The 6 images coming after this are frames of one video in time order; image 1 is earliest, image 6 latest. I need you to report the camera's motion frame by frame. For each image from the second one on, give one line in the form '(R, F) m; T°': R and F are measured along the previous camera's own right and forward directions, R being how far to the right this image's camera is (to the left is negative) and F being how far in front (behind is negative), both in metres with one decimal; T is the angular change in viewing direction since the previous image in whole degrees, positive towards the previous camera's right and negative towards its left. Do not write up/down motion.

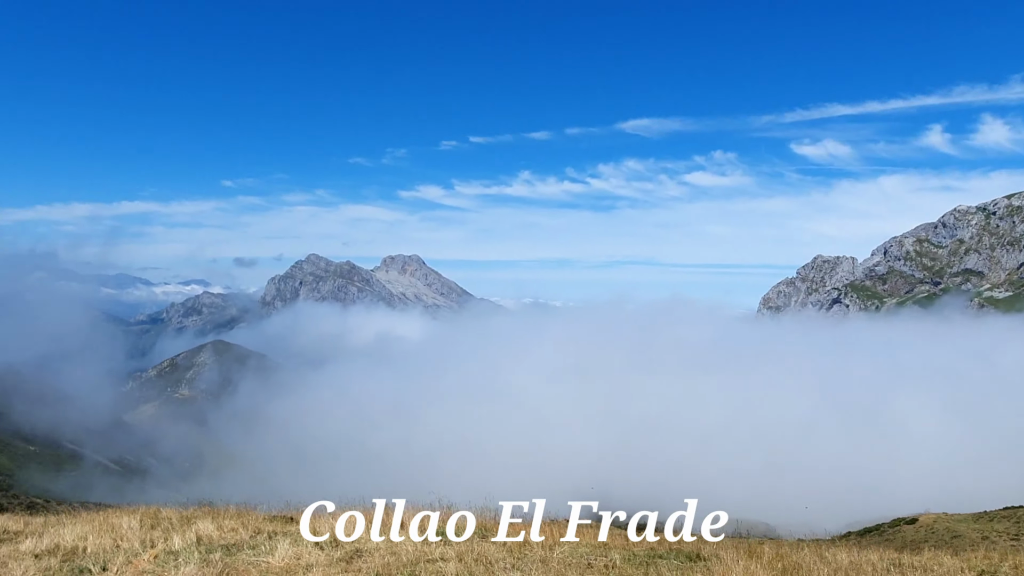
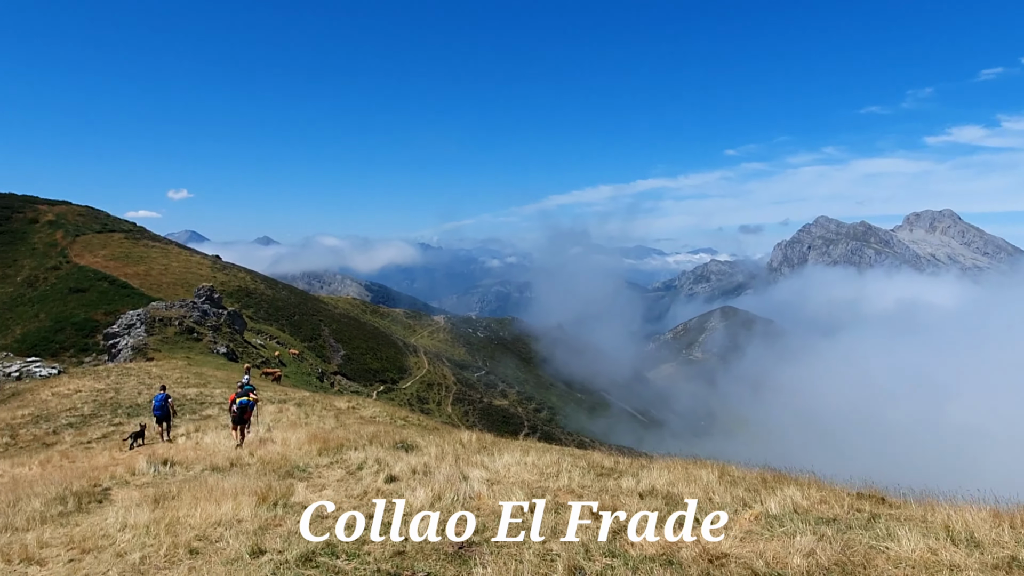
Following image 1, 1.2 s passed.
(-5.8, +0.9) m; -36°
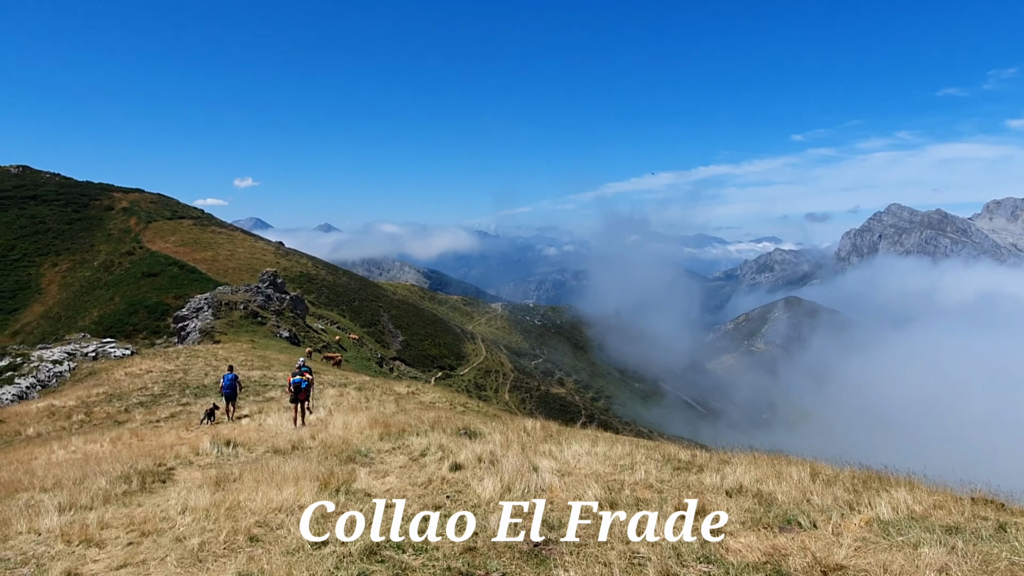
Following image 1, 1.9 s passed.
(-0.4, +0.7) m; -5°
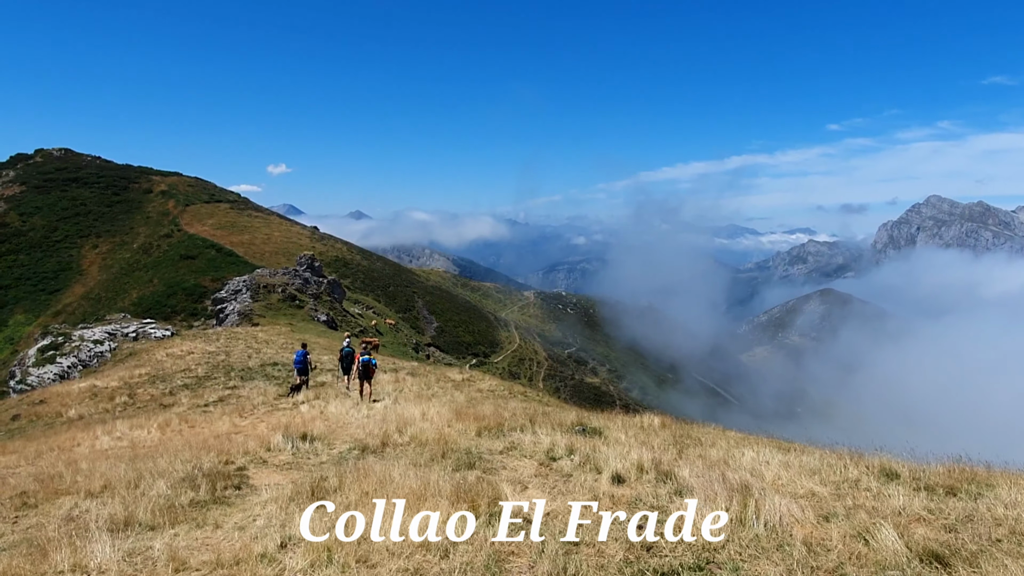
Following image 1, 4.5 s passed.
(-2.0, +2.1) m; -3°
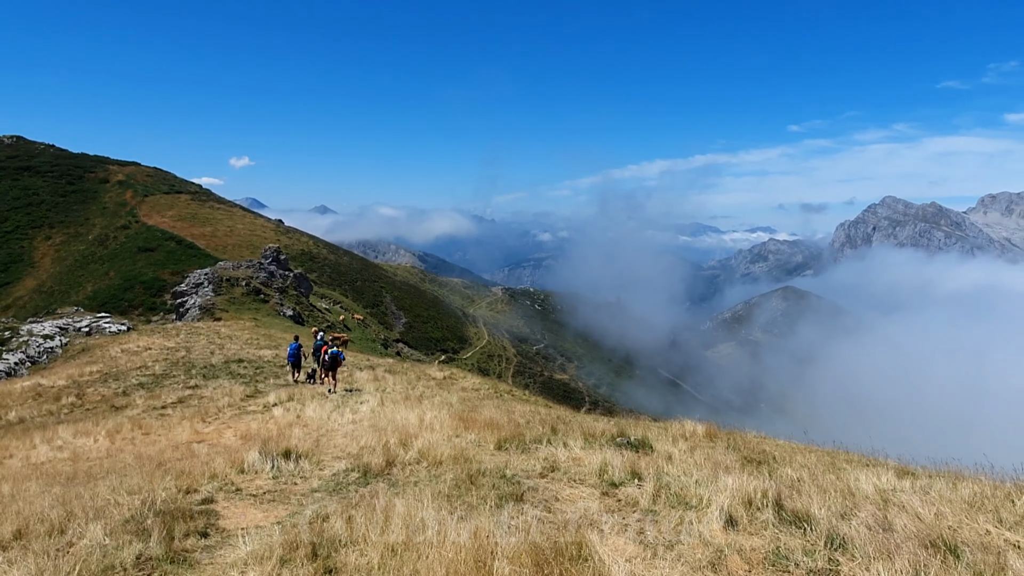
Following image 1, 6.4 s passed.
(-0.9, +1.6) m; +3°
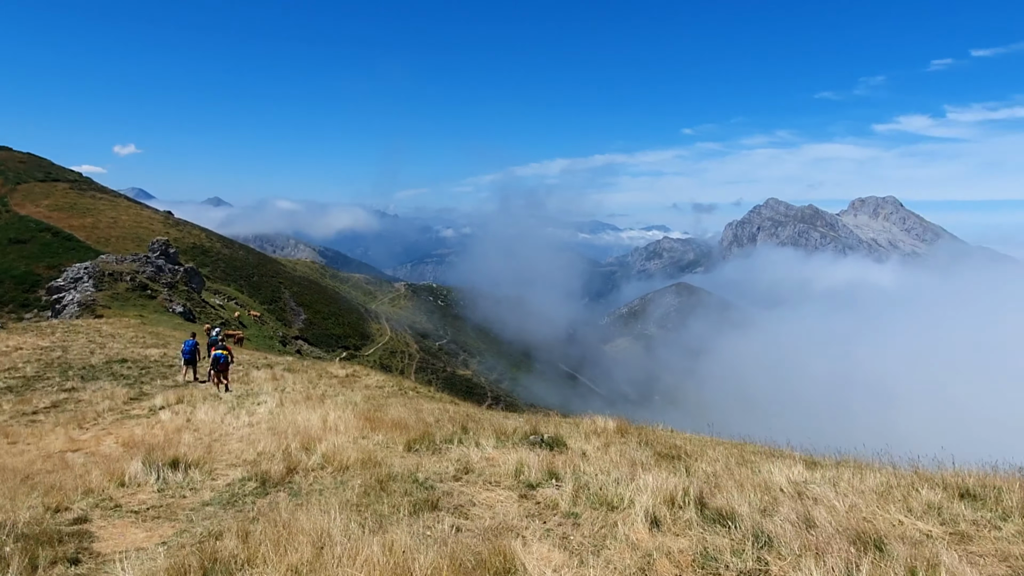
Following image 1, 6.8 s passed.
(0.0, +0.3) m; +8°
